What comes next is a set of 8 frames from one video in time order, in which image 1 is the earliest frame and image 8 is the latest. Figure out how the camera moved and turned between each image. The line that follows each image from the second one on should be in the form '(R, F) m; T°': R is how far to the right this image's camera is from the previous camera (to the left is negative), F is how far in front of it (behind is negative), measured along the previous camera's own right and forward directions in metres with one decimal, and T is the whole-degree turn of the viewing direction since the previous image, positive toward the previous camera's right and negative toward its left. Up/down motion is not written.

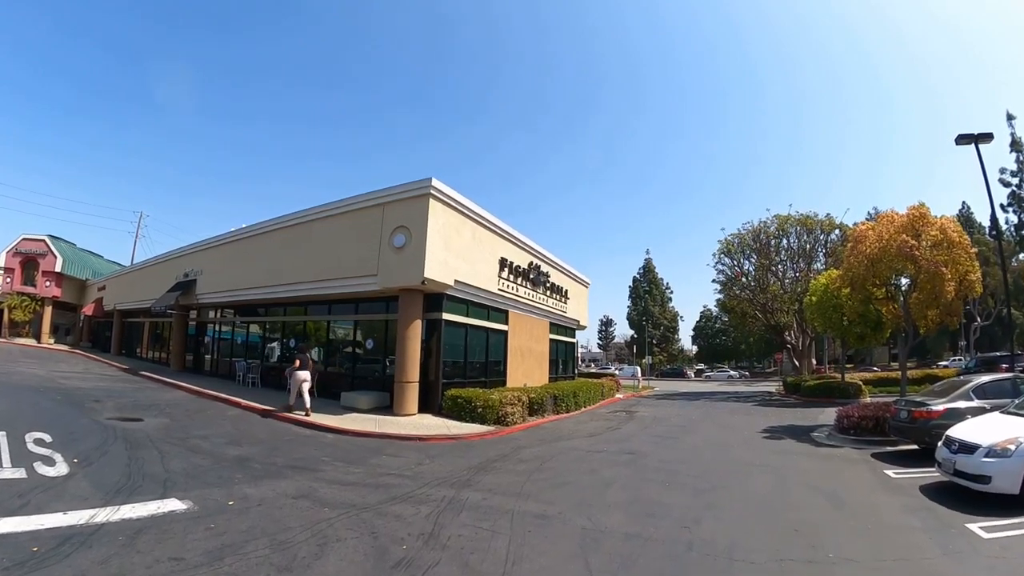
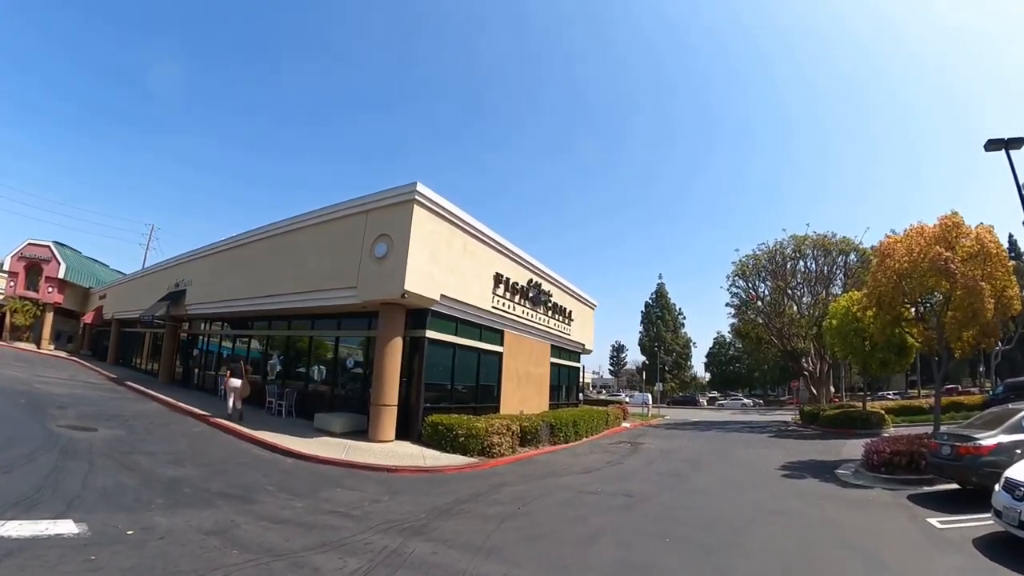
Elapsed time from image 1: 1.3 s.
(+0.5, +1.4) m; -1°
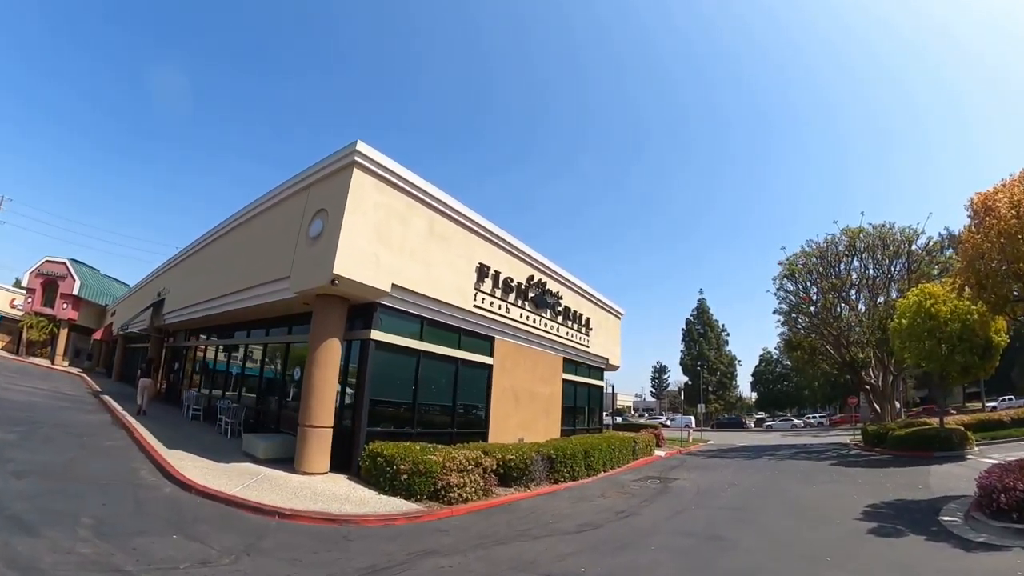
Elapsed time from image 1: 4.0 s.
(+1.2, +3.7) m; -4°
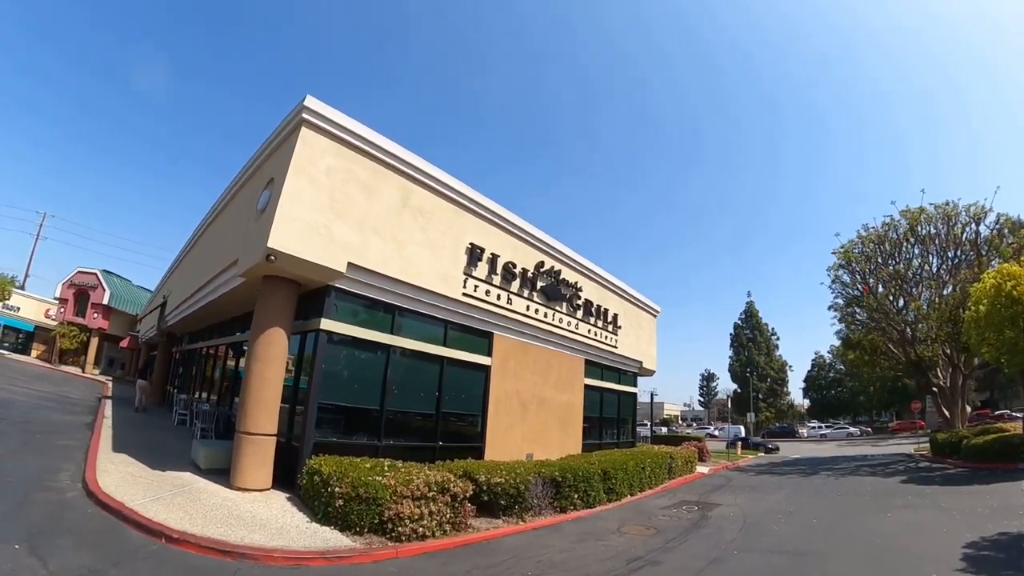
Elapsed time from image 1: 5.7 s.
(+0.9, +2.3) m; -4°
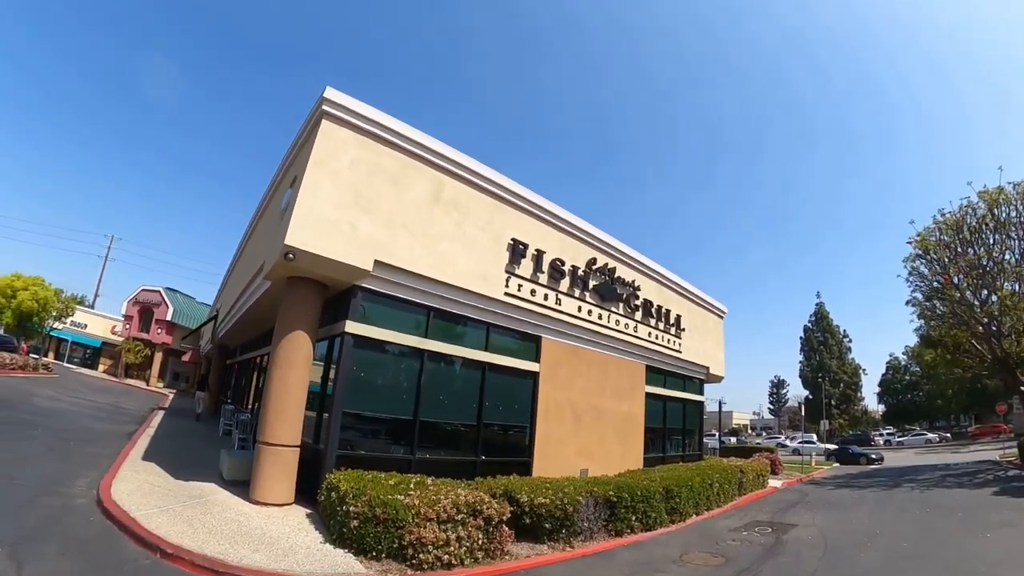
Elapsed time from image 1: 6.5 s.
(+0.2, +0.9) m; -6°
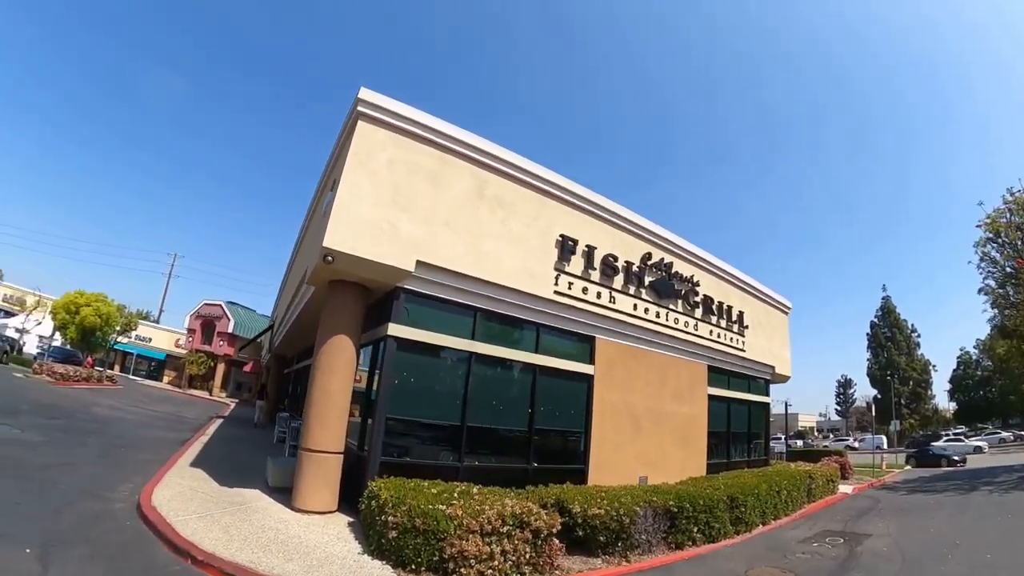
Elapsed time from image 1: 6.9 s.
(+0.1, +0.4) m; -5°
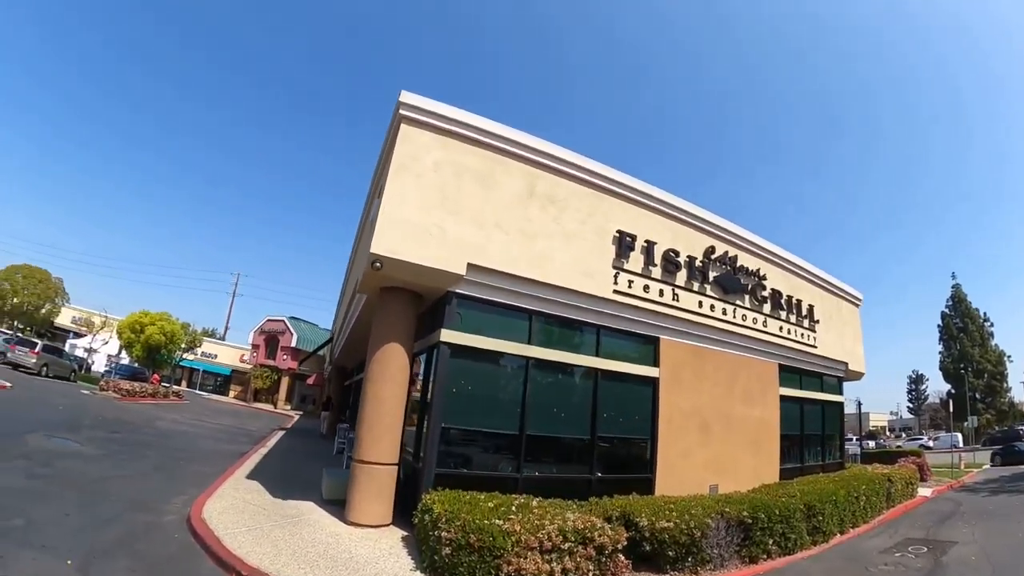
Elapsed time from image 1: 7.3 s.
(0.0, +0.3) m; -5°
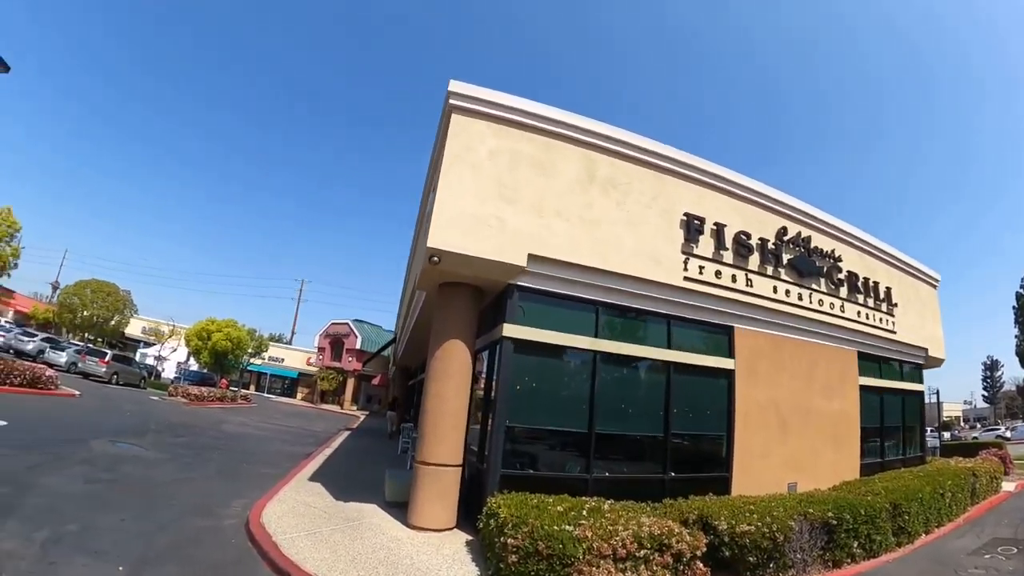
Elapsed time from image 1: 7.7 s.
(-0.1, +0.3) m; -5°
